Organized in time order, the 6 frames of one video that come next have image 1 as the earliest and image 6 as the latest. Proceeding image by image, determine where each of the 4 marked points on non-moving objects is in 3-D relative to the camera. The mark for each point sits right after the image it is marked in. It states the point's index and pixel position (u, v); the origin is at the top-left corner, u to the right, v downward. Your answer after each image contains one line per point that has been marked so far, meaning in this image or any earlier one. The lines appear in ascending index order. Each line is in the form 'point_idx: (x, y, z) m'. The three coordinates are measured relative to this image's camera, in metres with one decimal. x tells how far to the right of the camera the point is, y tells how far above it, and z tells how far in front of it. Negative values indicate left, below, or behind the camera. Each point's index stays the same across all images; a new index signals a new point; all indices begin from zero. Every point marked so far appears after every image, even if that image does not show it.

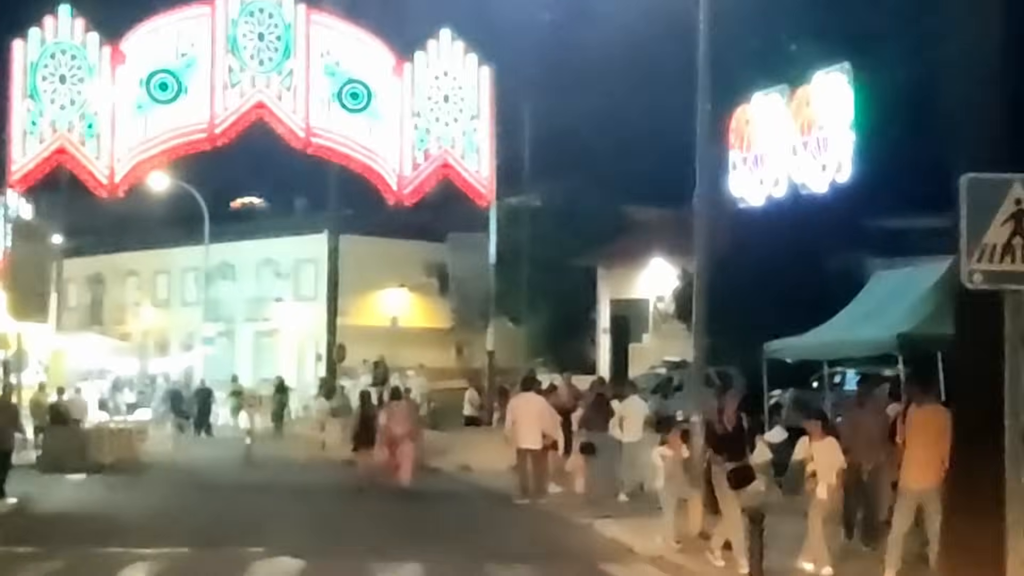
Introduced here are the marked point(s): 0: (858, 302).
0: (+4.3, -0.2, +19.3) m
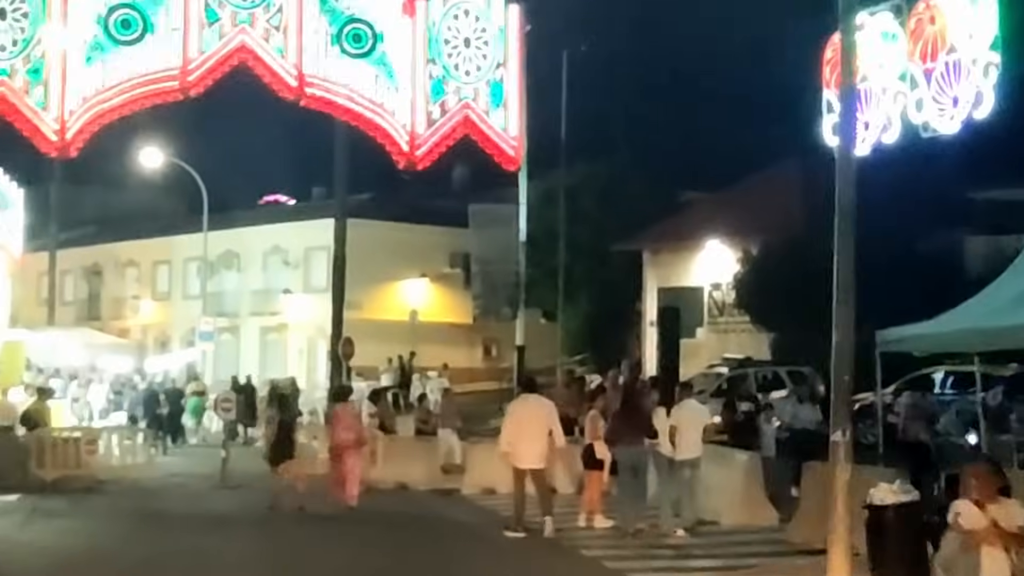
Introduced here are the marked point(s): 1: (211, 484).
0: (+4.6, 0.0, +14.7) m
1: (-3.9, -2.5, +20.1) m
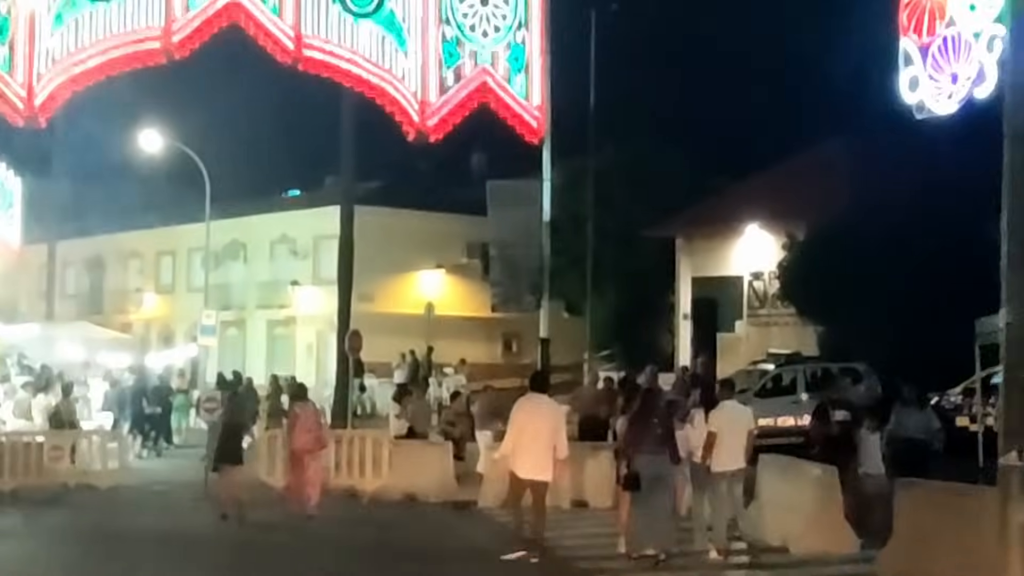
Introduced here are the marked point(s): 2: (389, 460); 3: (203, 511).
0: (+4.8, +0.2, +12.2) m
1: (-3.7, -2.4, +17.7) m
2: (-1.4, -2.0, +18.0) m
3: (-3.2, -2.3, +16.3) m
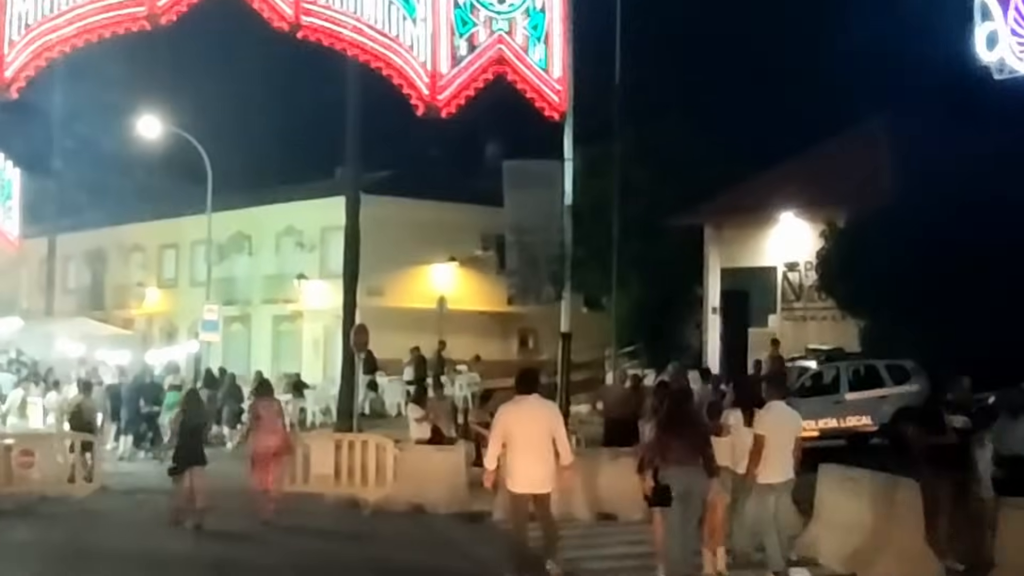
0: (+5.0, +0.3, +10.4) m
1: (-3.5, -2.2, +16.0) m
2: (-1.2, -1.9, +16.3) m
3: (-3.1, -2.2, +14.6) m
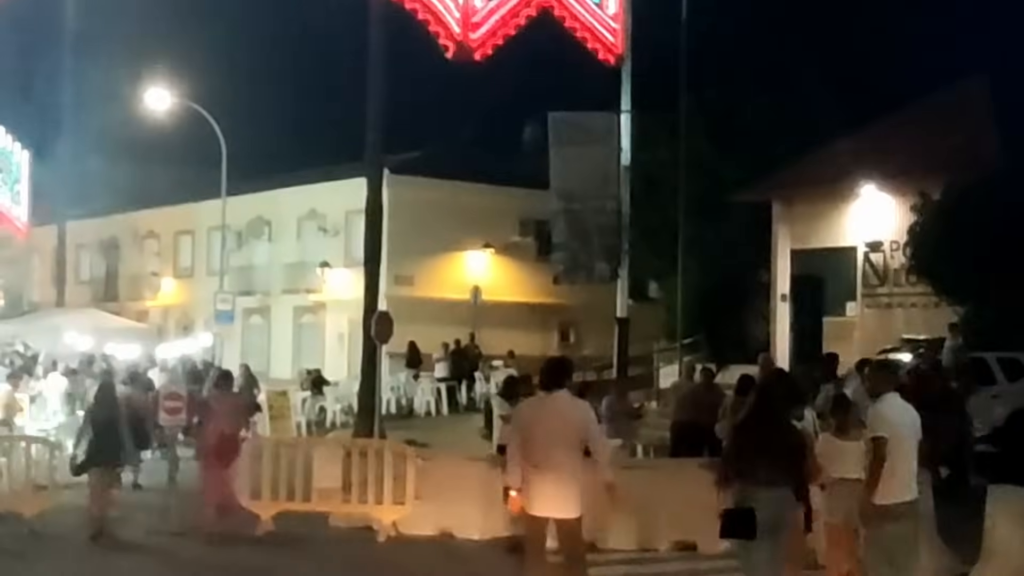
0: (+5.3, +0.6, +7.3) m
1: (-3.1, -2.0, +13.1) m
2: (-0.8, -1.7, +13.3) m
3: (-2.7, -2.0, +11.6) m
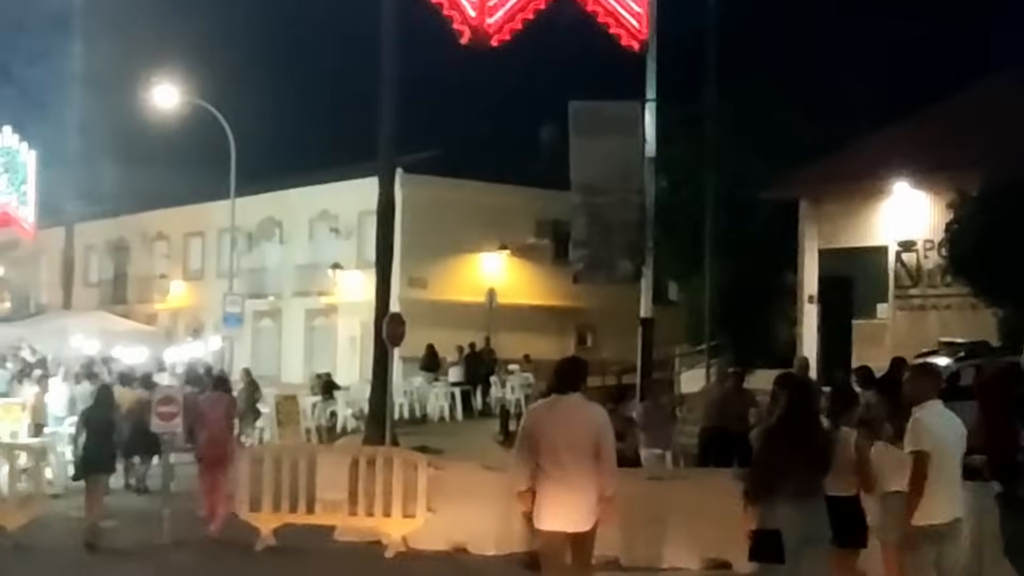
0: (+5.4, +0.6, +6.4) m
1: (-2.9, -2.0, +12.2) m
2: (-0.7, -1.7, +12.4) m
3: (-2.6, -2.0, +10.8) m
